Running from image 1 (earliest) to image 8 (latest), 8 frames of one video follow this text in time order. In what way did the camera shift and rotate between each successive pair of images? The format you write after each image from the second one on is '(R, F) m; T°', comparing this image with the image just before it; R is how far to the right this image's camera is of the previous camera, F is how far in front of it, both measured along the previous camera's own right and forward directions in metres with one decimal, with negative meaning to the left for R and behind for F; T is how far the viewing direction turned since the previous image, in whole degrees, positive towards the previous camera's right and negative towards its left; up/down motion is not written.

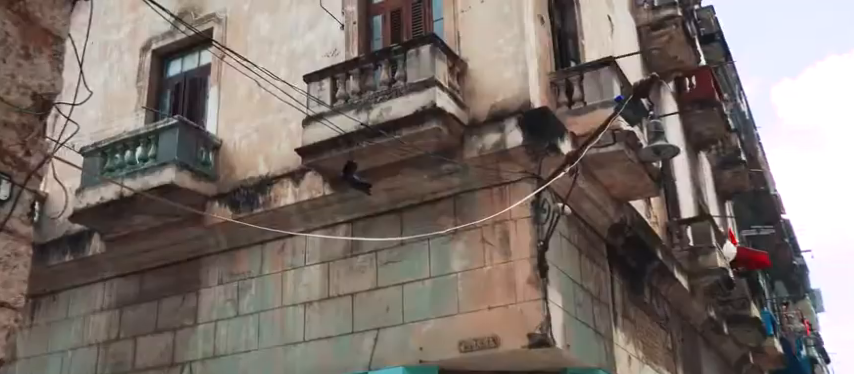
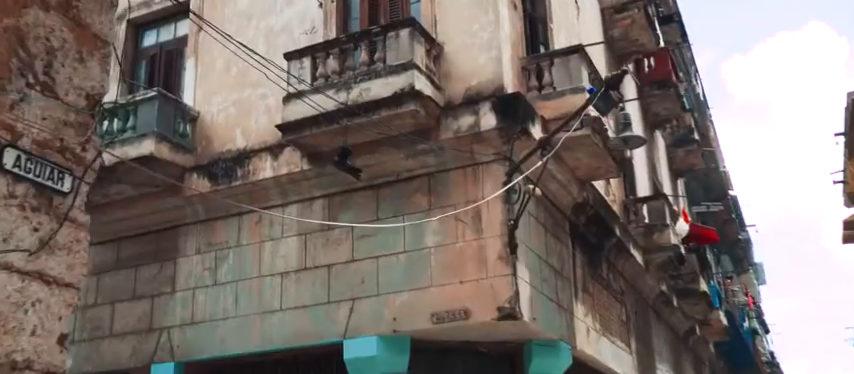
(-0.2, -0.4) m; +3°
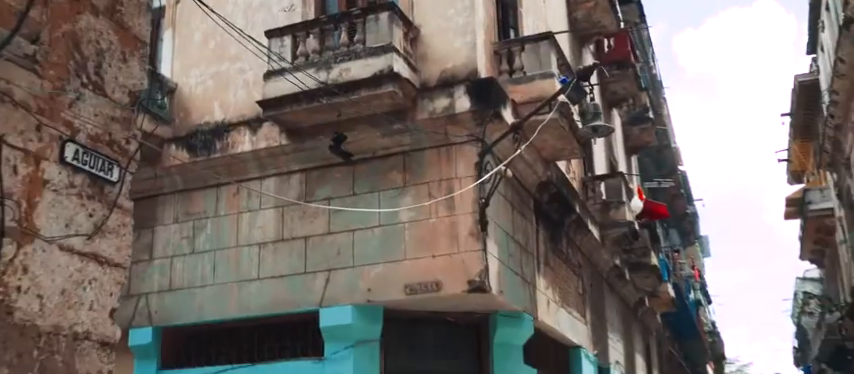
(-0.2, -0.4) m; +3°
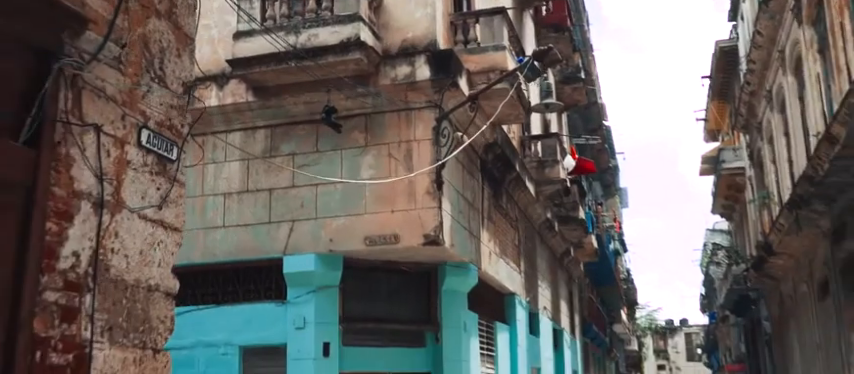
(-0.4, -0.7) m; +5°
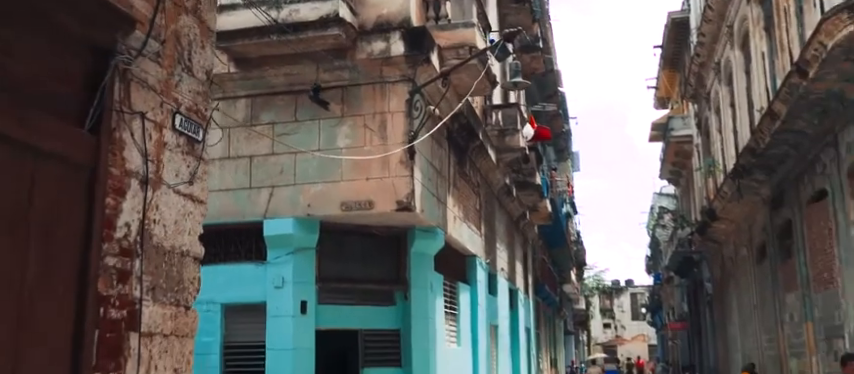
(-0.2, -0.6) m; +3°
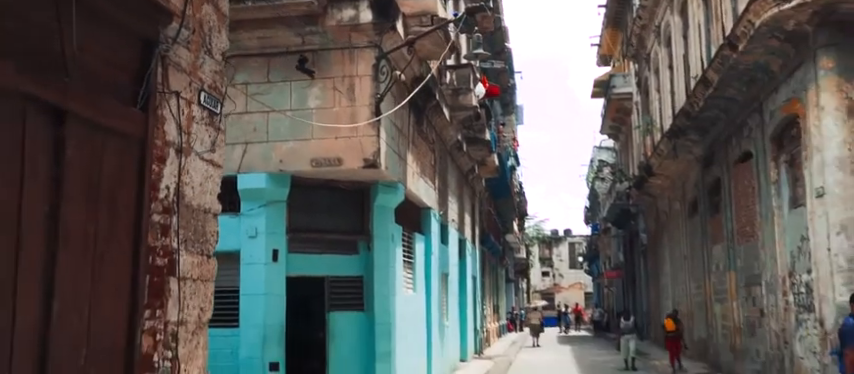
(-0.3, -0.8) m; +4°
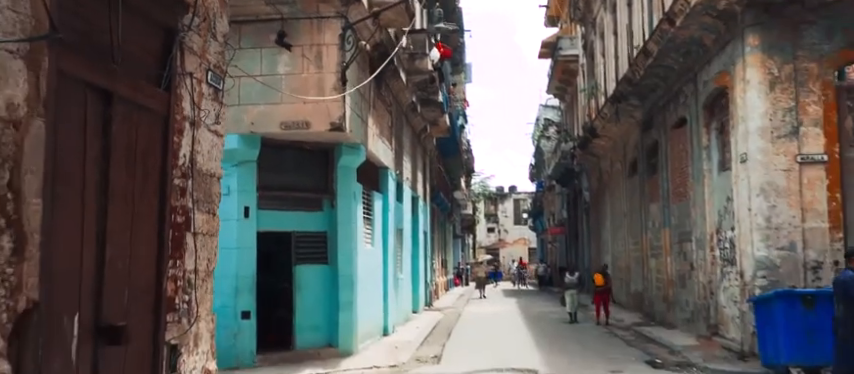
(-0.2, -0.8) m; +4°
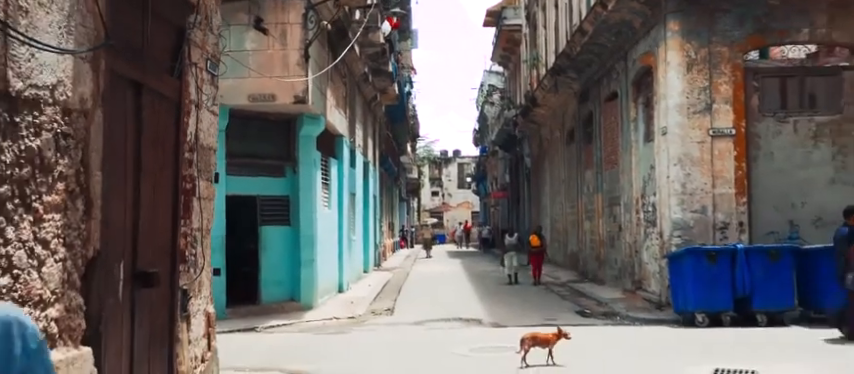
(-0.2, -1.1) m; +4°
